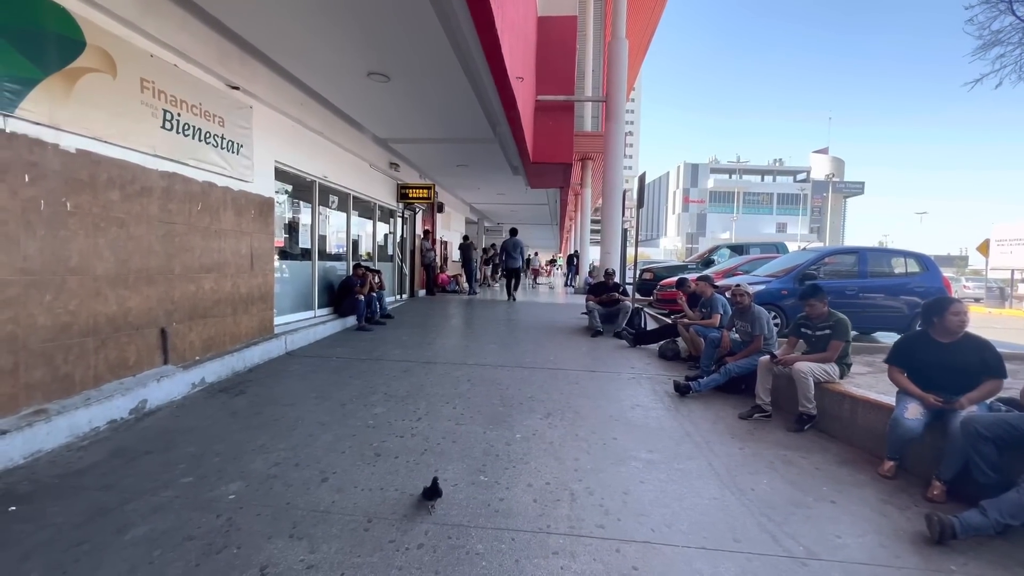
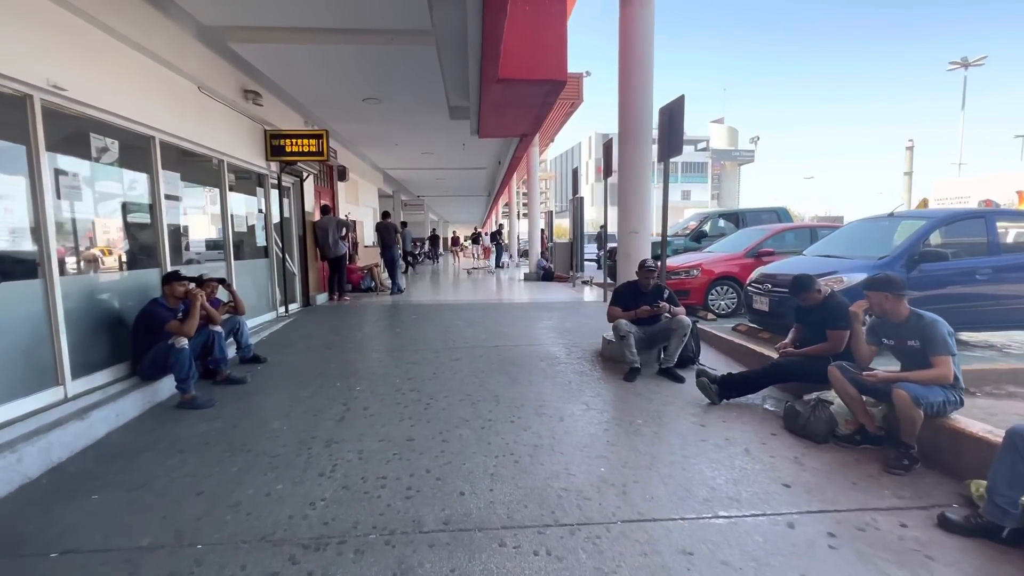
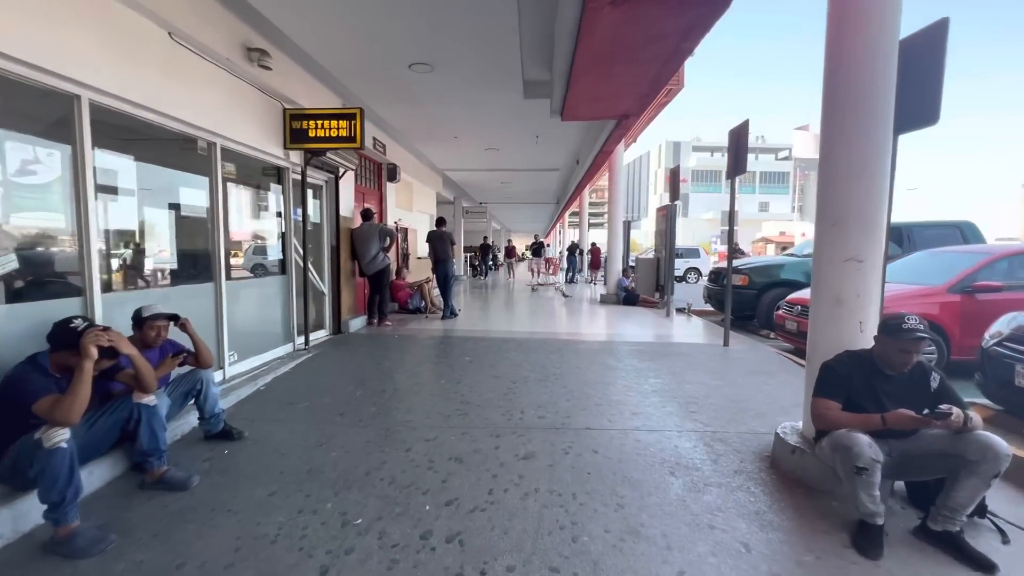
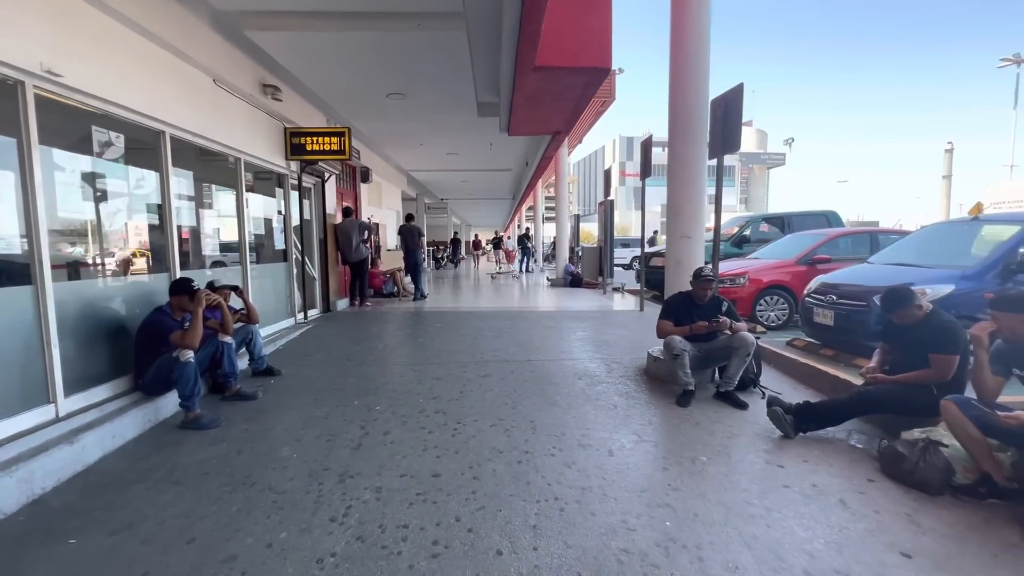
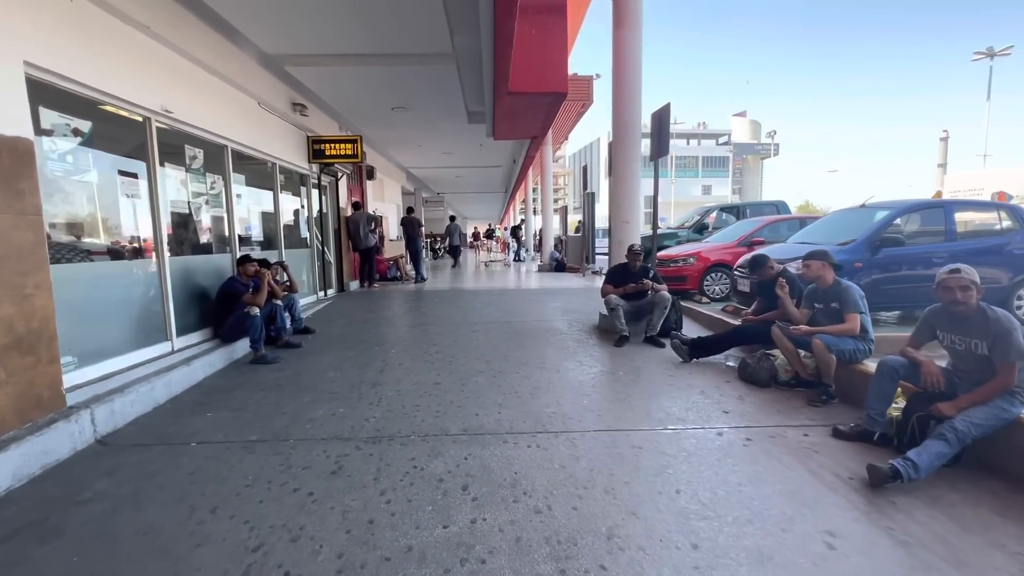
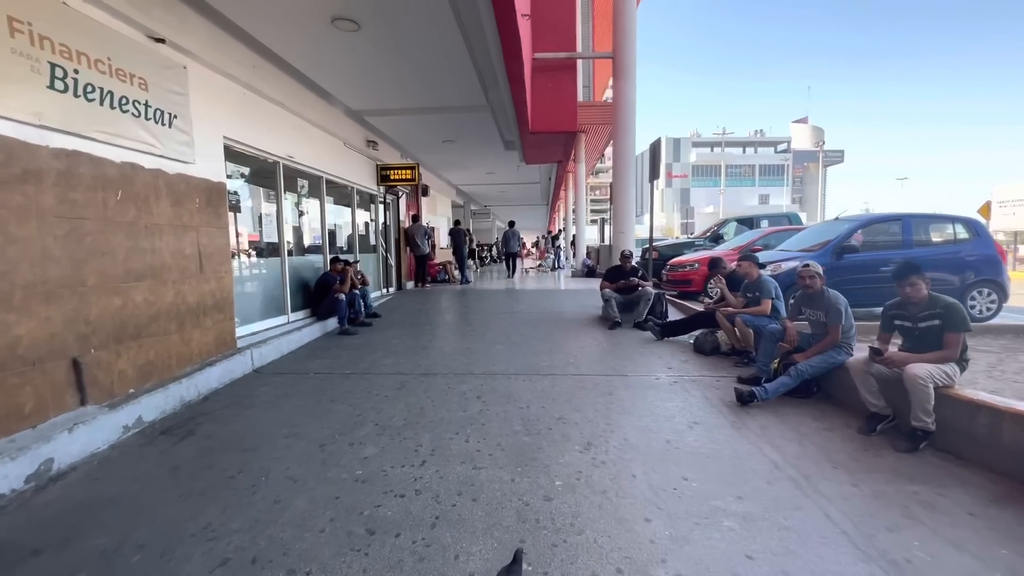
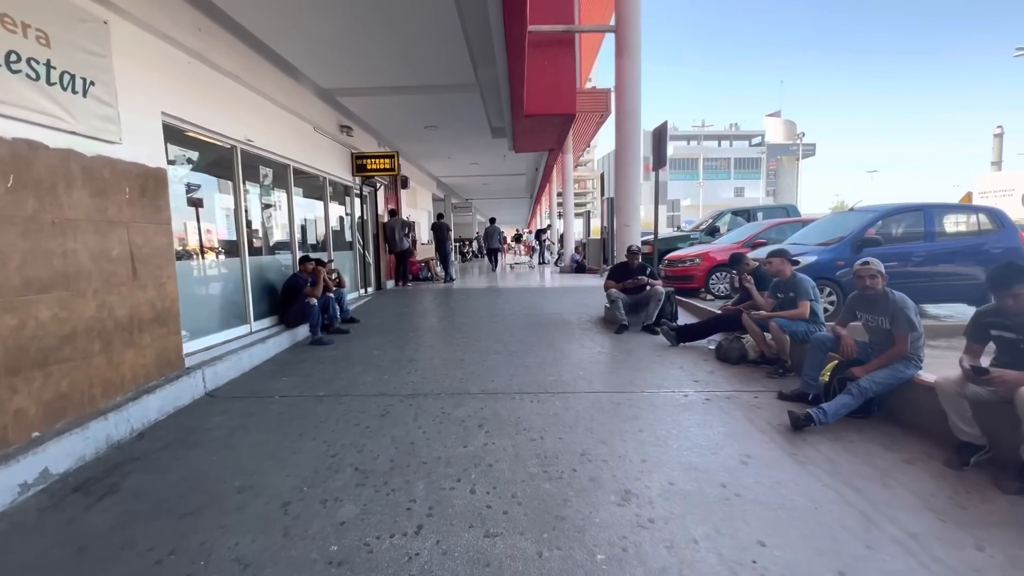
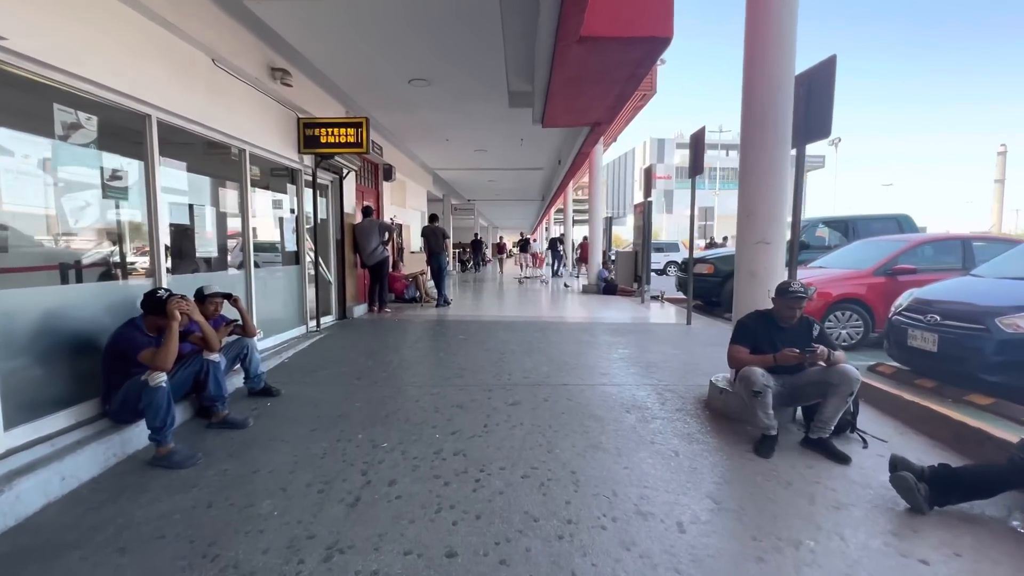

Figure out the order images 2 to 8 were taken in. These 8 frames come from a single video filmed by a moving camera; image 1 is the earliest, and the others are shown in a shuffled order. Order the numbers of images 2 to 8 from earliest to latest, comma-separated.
6, 7, 5, 2, 4, 8, 3
